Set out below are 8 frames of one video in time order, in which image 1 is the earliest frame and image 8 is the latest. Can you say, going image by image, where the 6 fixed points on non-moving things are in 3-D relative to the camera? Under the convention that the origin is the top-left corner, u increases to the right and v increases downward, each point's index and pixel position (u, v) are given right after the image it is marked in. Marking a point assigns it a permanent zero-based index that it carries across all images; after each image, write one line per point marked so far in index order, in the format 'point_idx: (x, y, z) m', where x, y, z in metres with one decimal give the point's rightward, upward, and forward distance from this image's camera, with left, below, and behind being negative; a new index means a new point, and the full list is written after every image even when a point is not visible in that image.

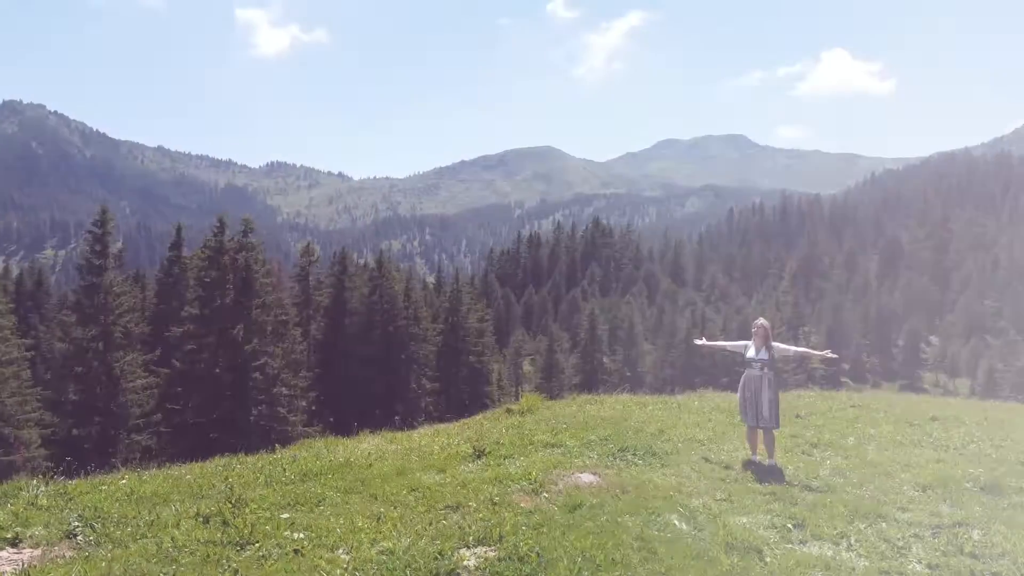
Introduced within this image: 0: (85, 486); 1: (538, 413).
0: (-4.7, -2.2, +8.9) m
1: (+0.4, -2.0, +12.9) m
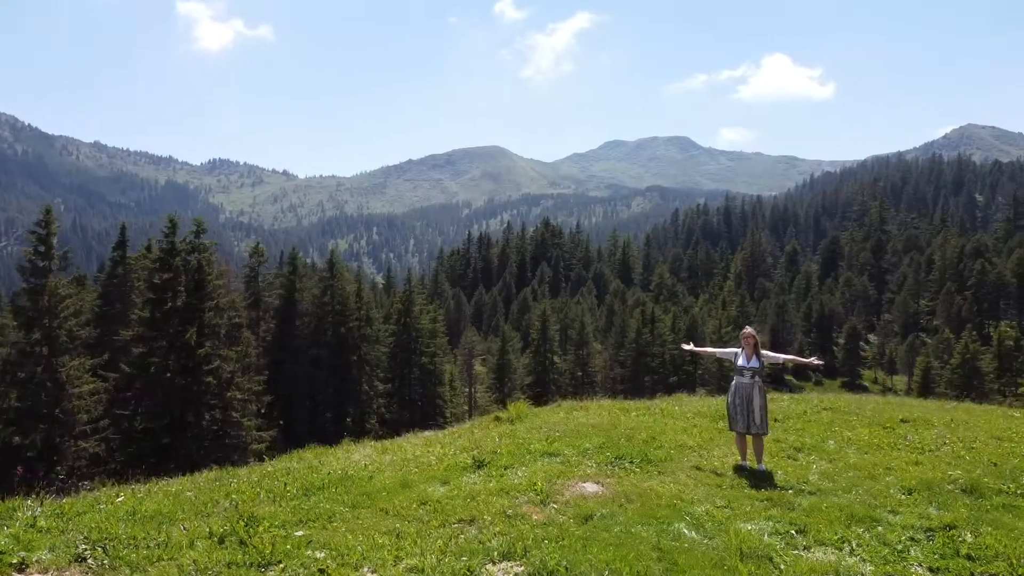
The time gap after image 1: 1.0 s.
0: (-4.6, -2.3, +8.6) m
1: (+0.2, -2.2, +13.0) m
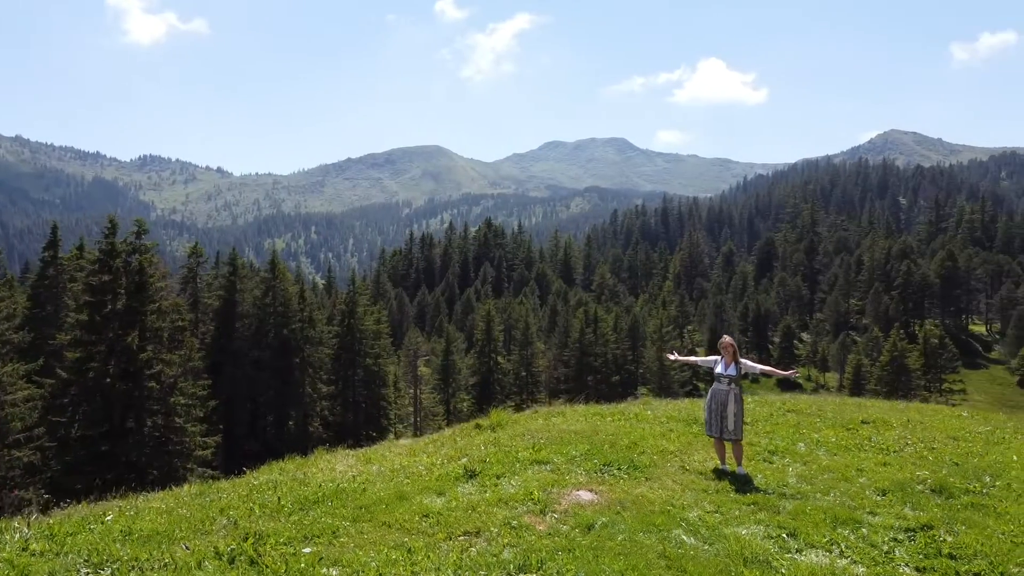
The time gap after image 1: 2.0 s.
0: (-4.6, -2.5, +8.3) m
1: (-0.1, -2.3, +13.0) m
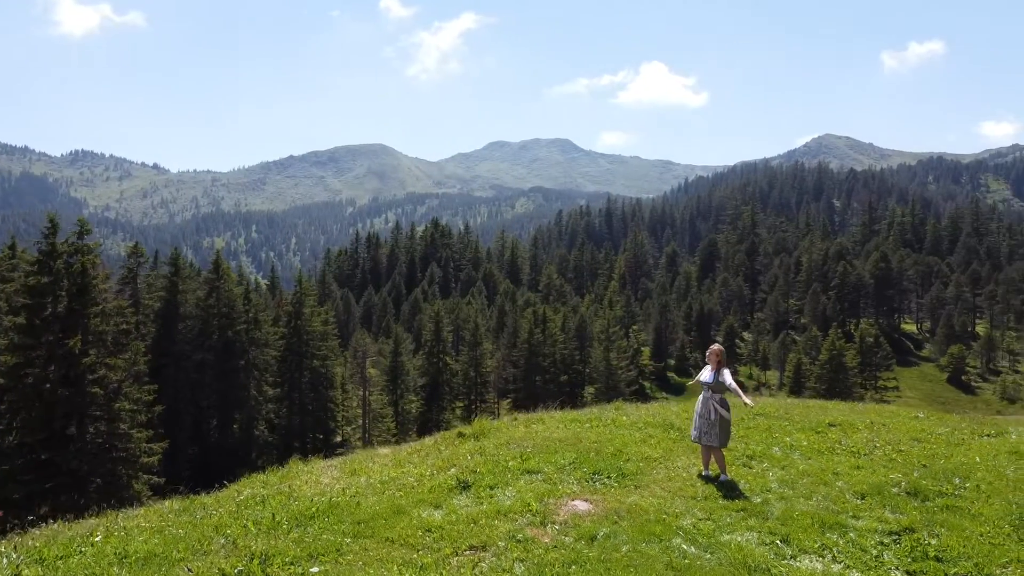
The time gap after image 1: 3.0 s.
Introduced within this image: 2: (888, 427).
0: (-4.5, -2.6, +8.0) m
1: (-0.3, -2.4, +13.0) m
2: (+7.8, -2.9, +16.5) m
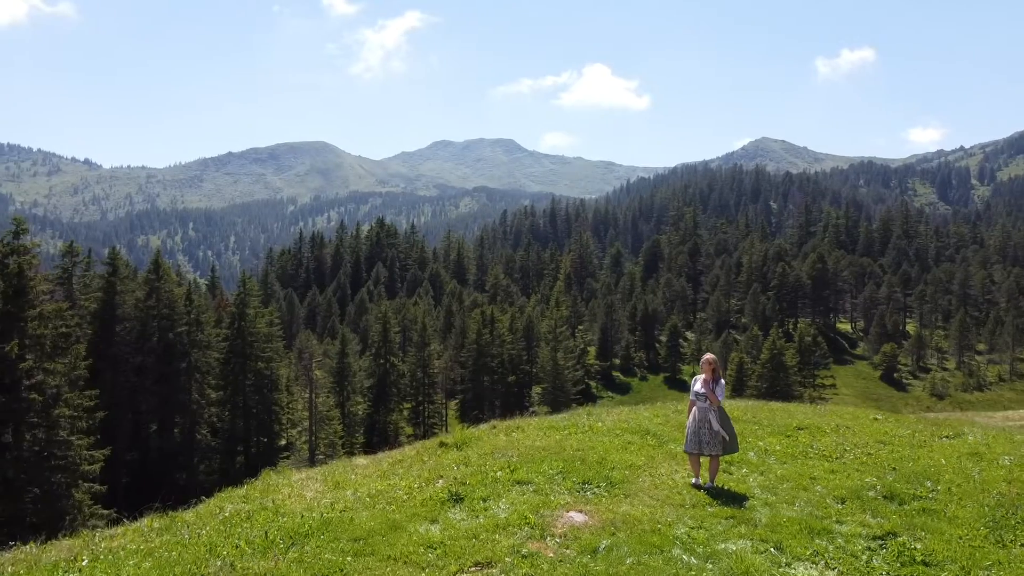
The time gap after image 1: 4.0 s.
0: (-4.5, -2.7, +7.6) m
1: (-0.6, -2.6, +12.9) m
2: (+7.3, -3.0, +17.0) m
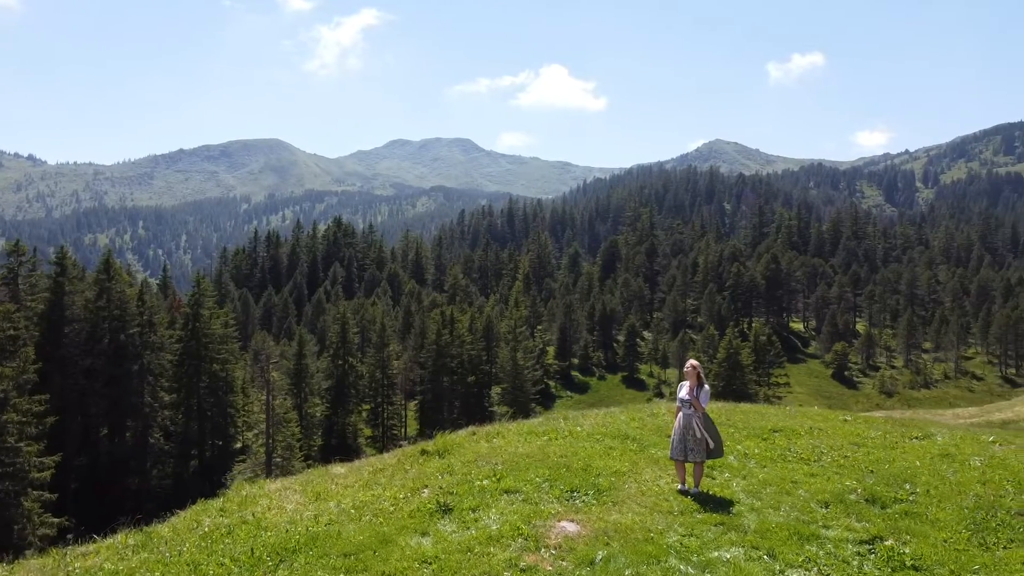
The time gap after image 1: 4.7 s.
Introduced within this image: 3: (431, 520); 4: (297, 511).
0: (-4.5, -2.8, +7.2) m
1: (-0.9, -2.6, +12.7) m
2: (+6.8, -3.1, +17.2) m
3: (-1.0, -2.8, +9.6) m
4: (-2.8, -2.9, +10.5) m
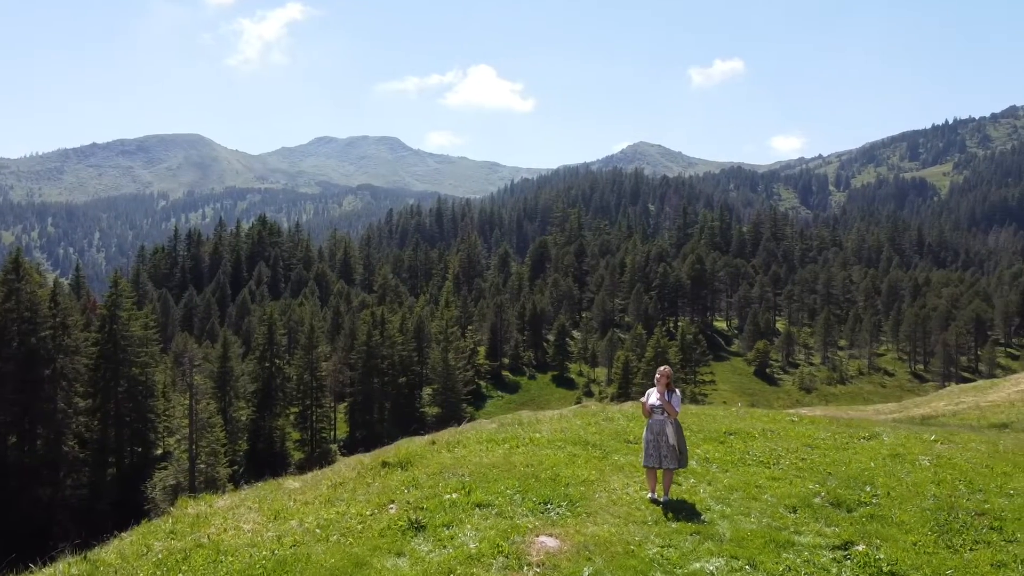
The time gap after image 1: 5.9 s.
0: (-4.5, -2.9, +6.4) m
1: (-1.4, -2.7, +12.2) m
2: (+5.8, -3.2, +17.4) m
3: (-1.2, -2.9, +9.1) m
4: (-3.1, -3.0, +9.8) m
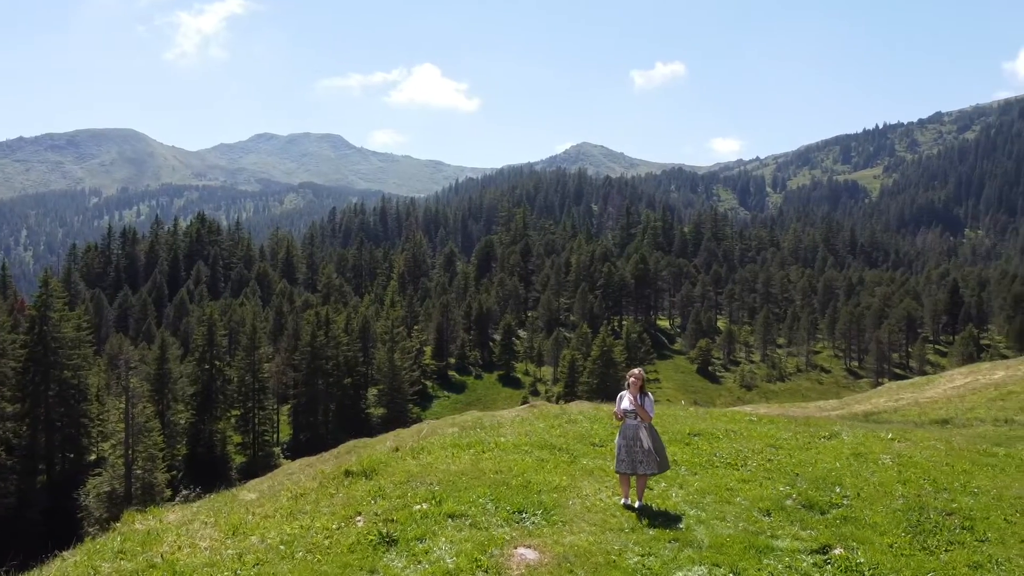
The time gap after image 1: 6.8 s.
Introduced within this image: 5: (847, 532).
0: (-4.5, -2.9, +5.7) m
1: (-1.9, -2.7, +11.7) m
2: (+5.0, -3.2, +17.3) m
3: (-1.5, -2.9, +8.6) m
4: (-3.4, -3.0, +9.2) m
5: (+4.5, -3.3, +10.7) m
